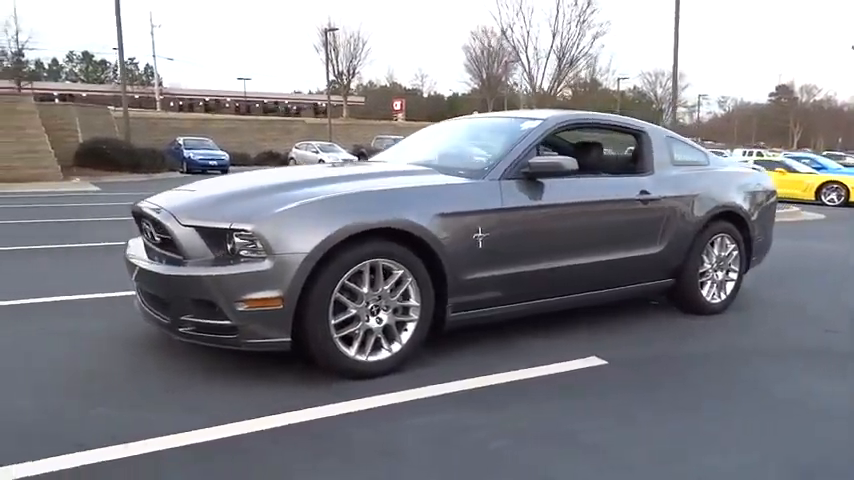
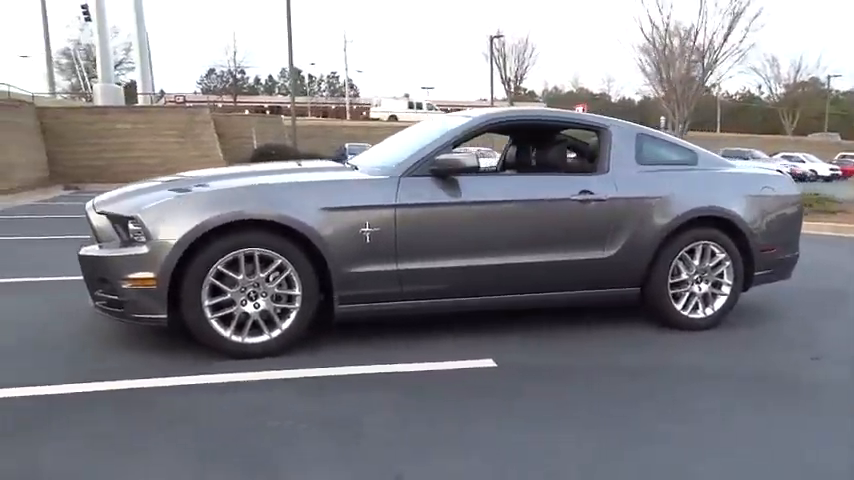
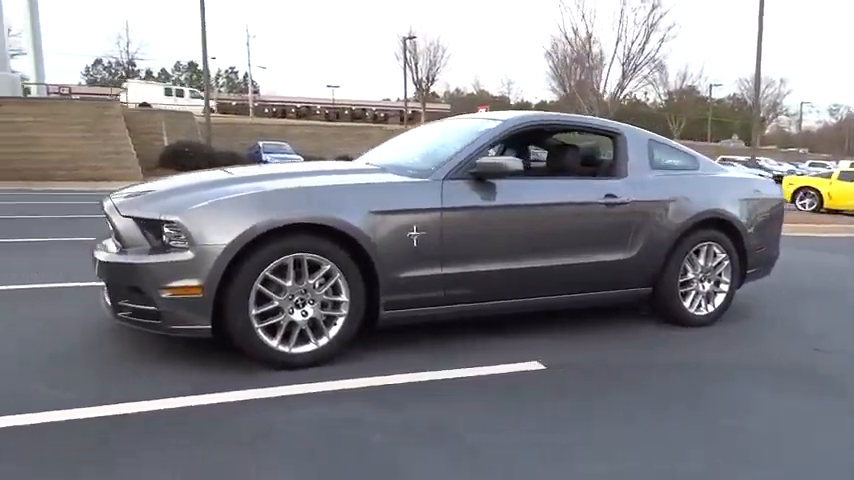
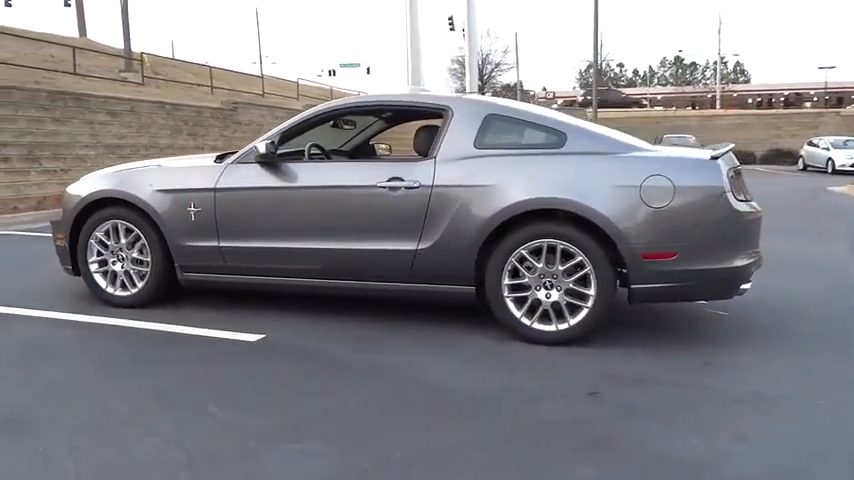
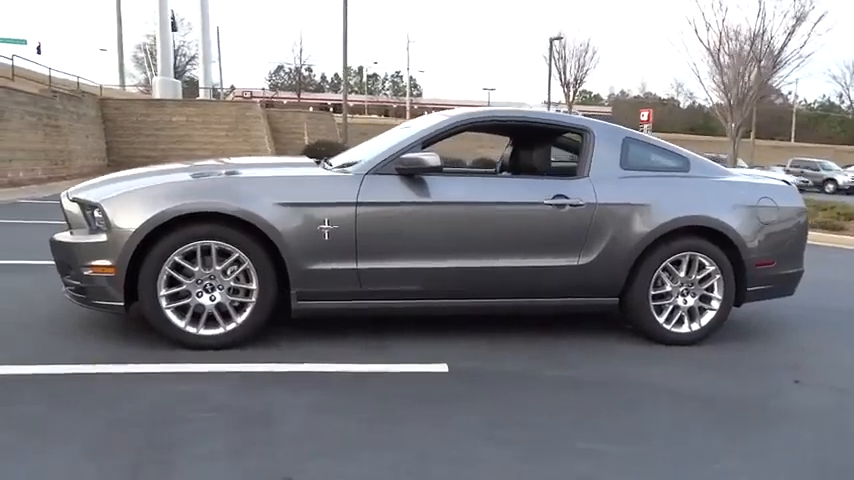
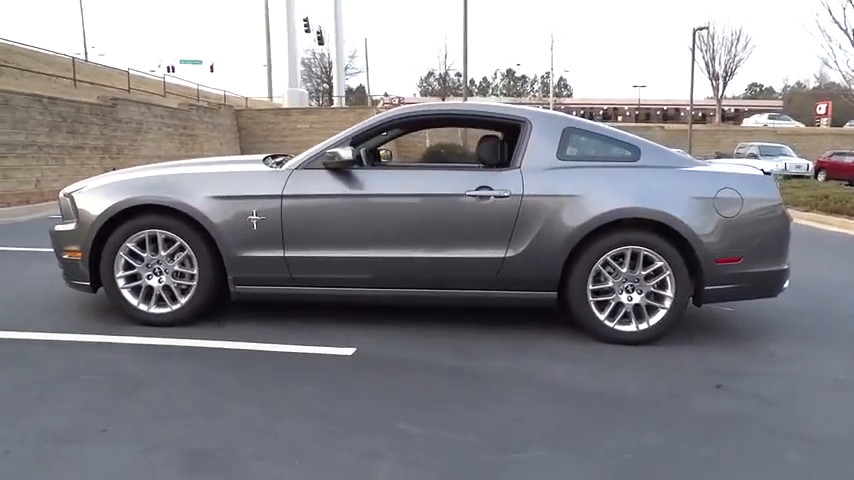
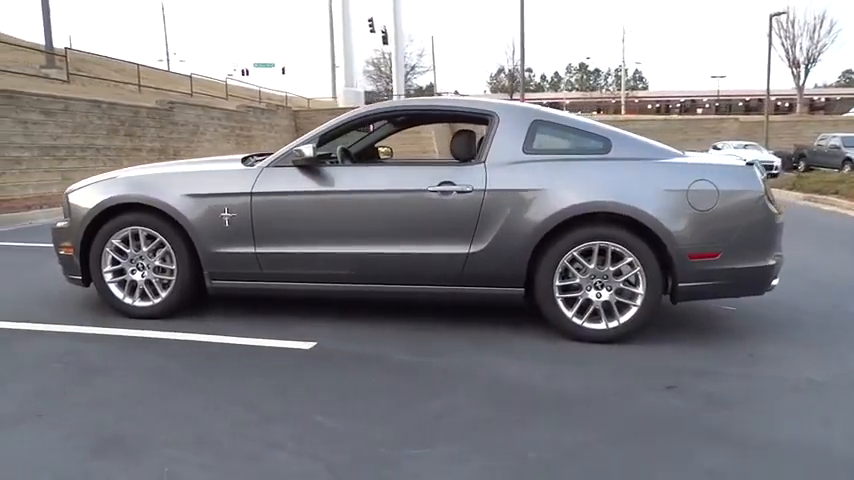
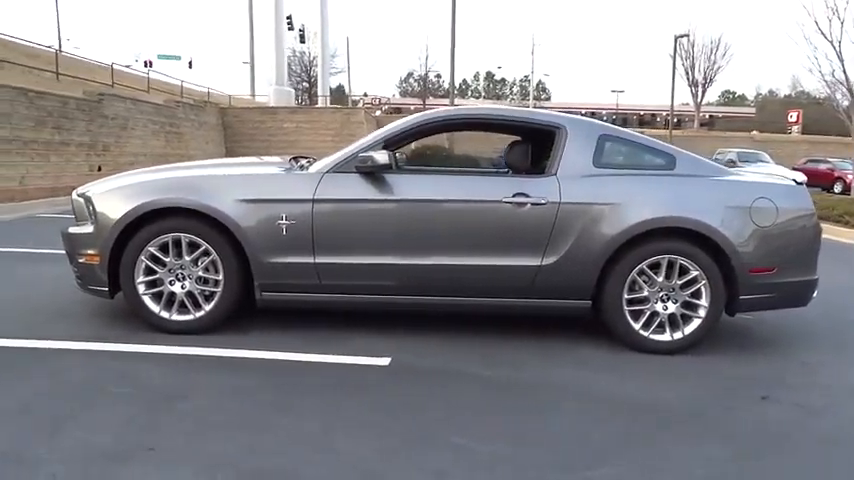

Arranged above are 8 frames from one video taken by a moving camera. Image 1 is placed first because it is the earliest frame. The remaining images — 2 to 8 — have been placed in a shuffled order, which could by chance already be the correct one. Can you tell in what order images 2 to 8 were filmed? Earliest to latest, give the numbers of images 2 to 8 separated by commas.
3, 2, 5, 8, 6, 7, 4
